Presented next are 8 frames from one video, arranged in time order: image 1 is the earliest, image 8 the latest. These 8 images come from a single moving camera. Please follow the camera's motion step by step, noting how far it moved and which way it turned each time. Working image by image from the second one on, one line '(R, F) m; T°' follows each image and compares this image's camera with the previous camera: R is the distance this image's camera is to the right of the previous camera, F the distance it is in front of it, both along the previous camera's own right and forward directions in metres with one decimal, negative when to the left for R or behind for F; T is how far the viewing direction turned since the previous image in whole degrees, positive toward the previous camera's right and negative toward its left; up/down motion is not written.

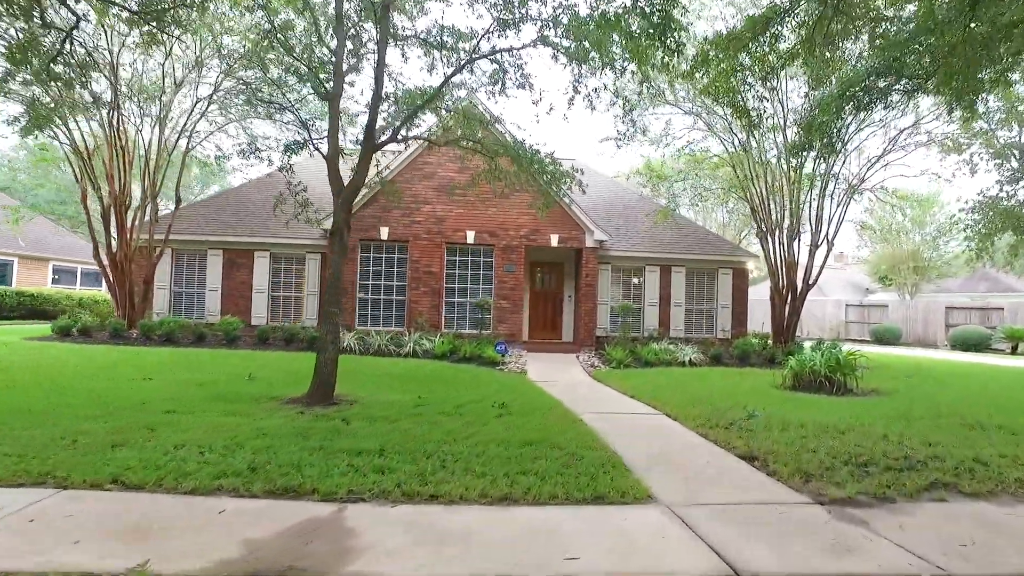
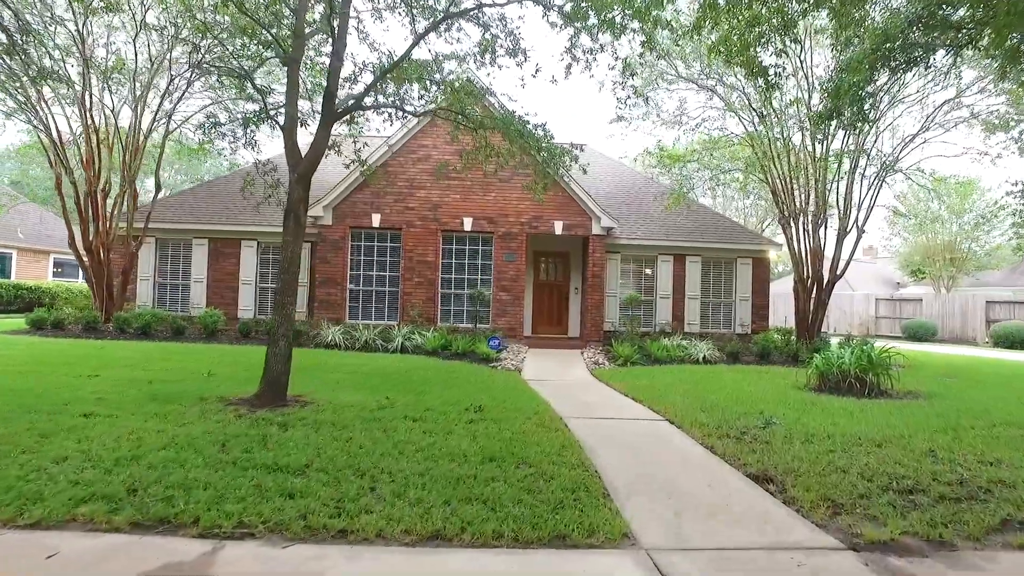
(+0.4, +1.0) m; -2°
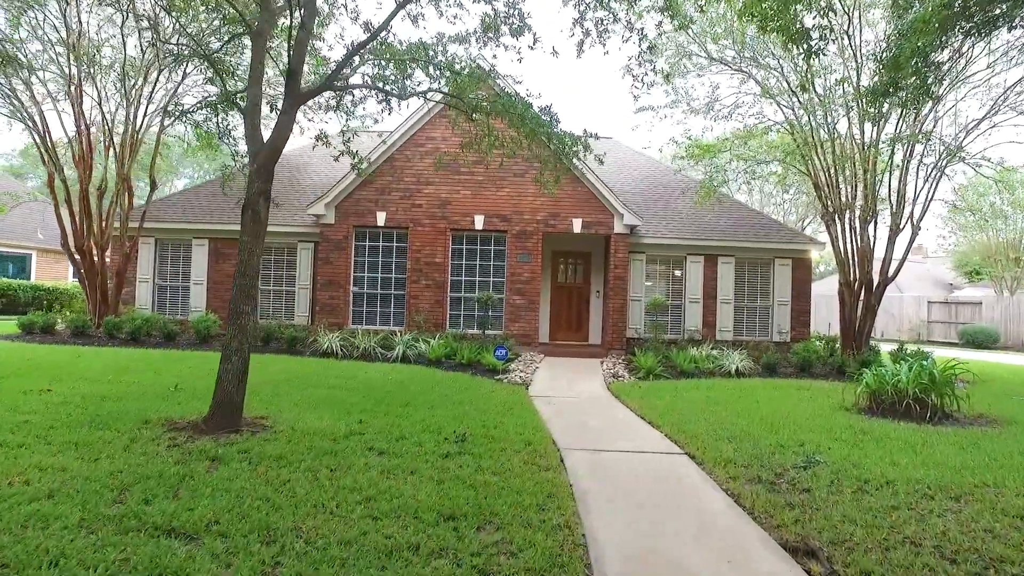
(+0.4, +1.0) m; -3°
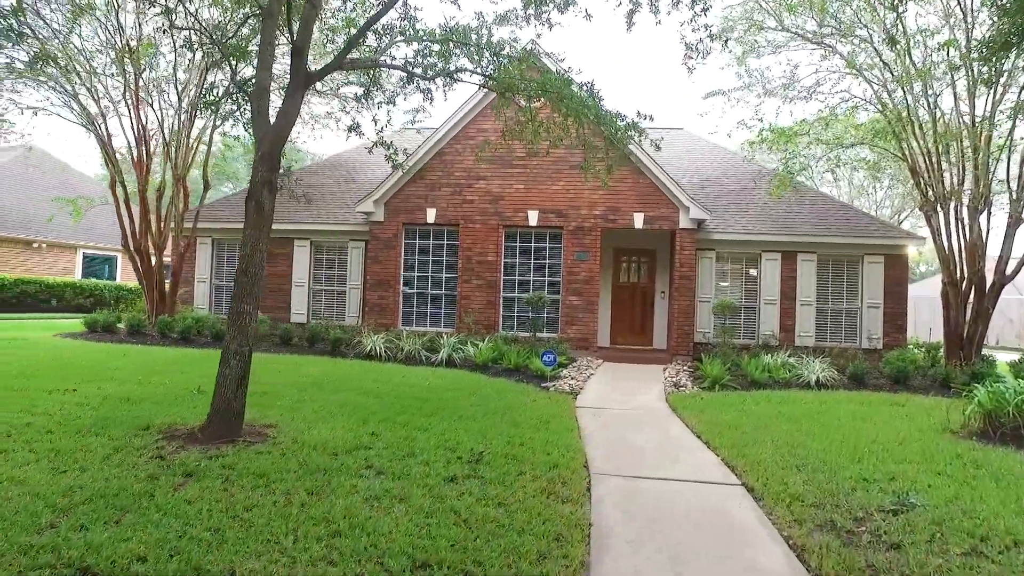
(+0.4, +0.8) m; -7°
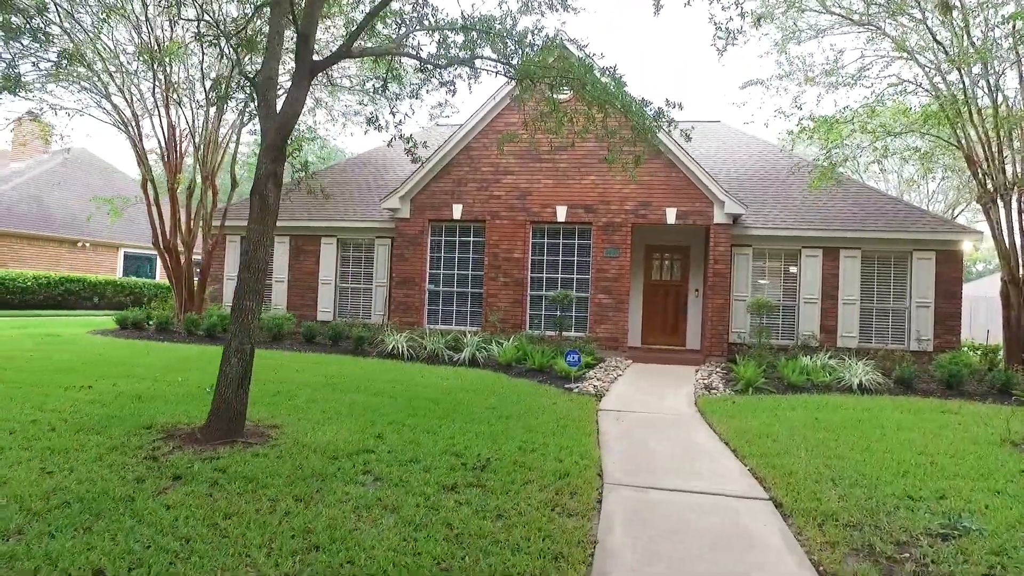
(+0.2, +0.3) m; -3°
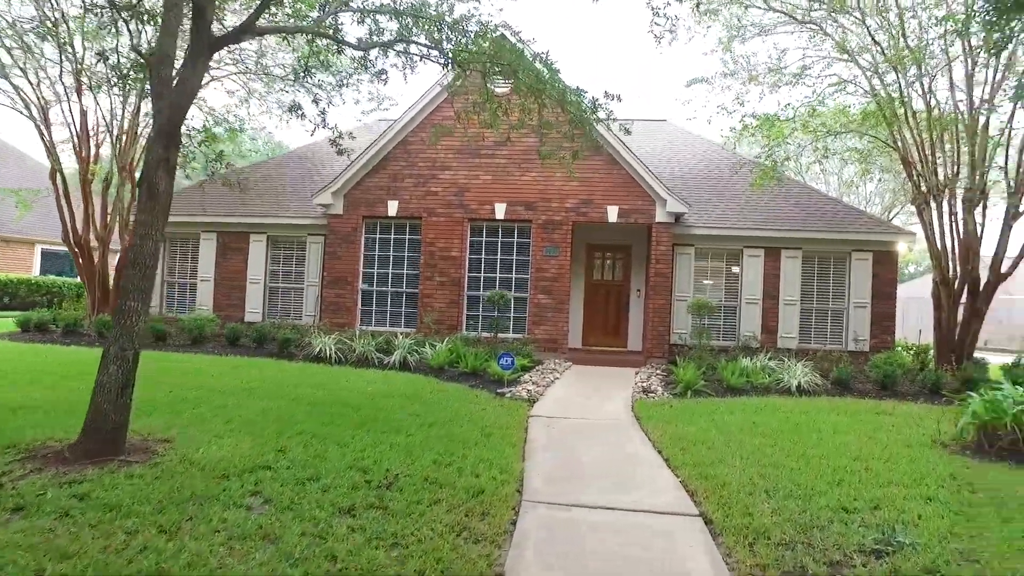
(+0.3, +0.4) m; +4°
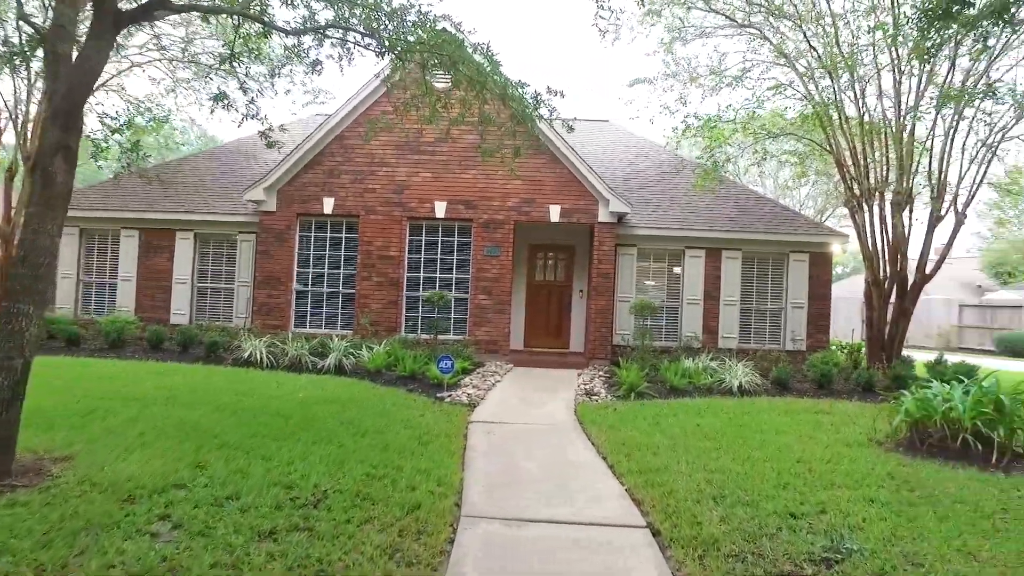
(0.0, +0.2) m; +5°
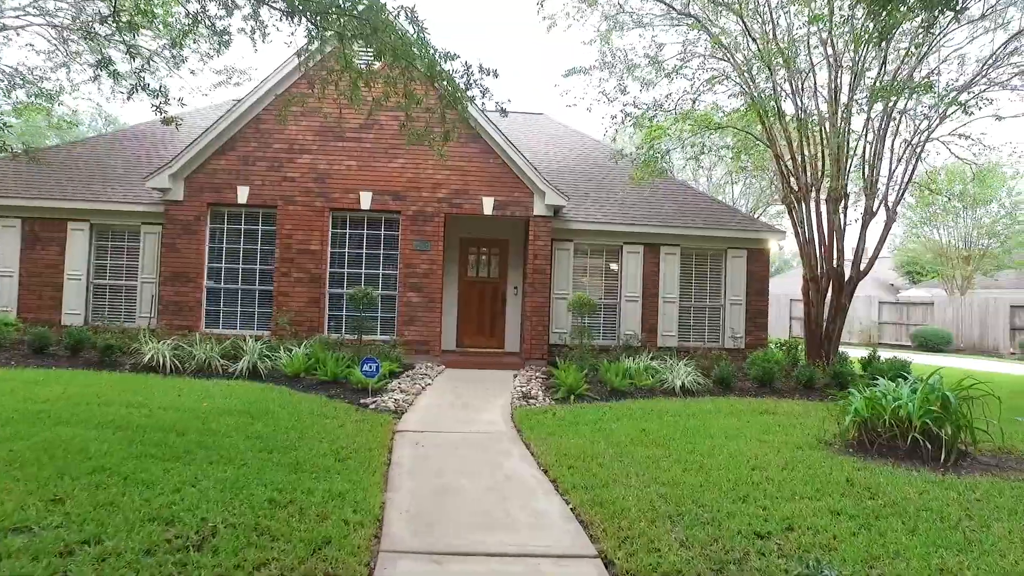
(0.0, +0.6) m; +6°
